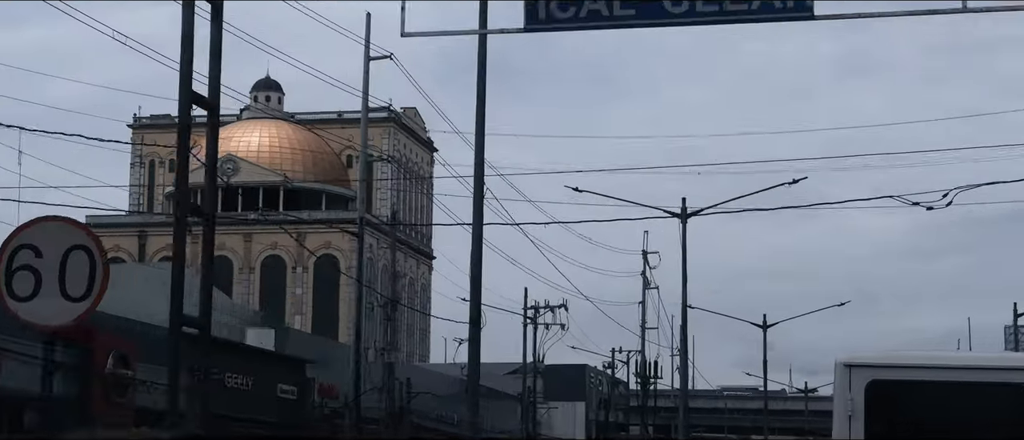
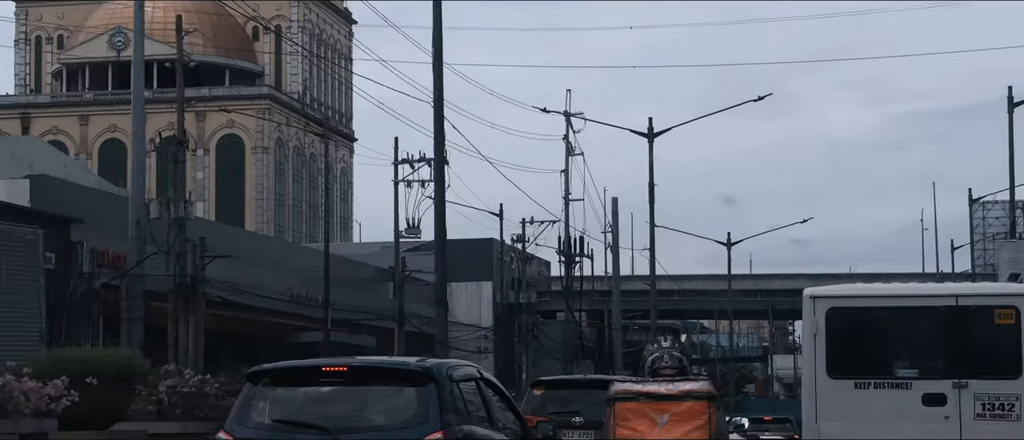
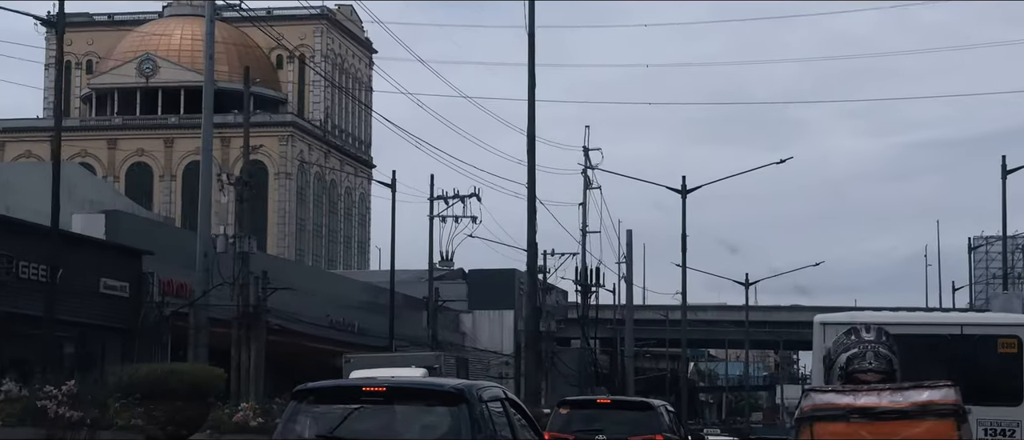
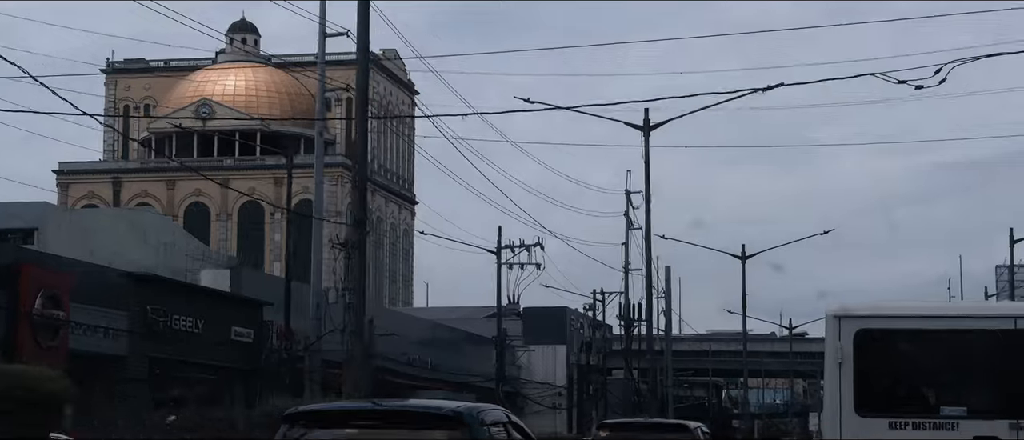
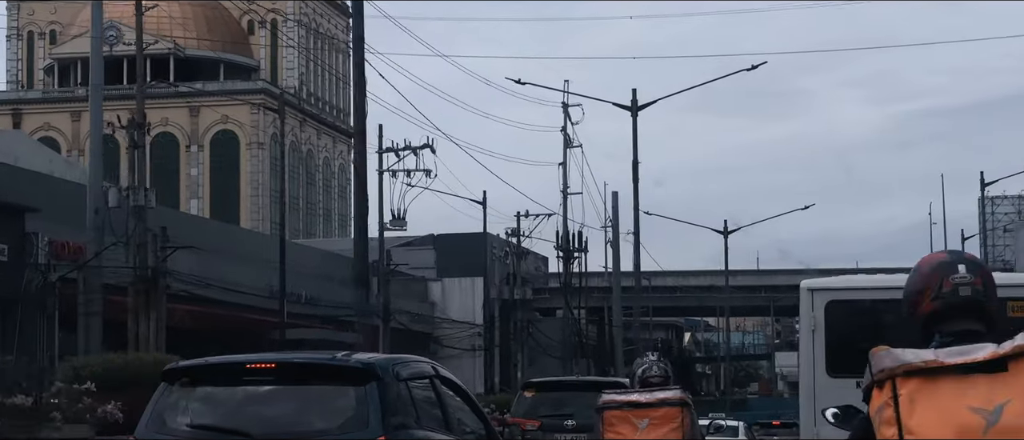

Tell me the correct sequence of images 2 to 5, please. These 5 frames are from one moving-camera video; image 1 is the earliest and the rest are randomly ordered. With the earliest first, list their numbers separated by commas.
4, 3, 2, 5
